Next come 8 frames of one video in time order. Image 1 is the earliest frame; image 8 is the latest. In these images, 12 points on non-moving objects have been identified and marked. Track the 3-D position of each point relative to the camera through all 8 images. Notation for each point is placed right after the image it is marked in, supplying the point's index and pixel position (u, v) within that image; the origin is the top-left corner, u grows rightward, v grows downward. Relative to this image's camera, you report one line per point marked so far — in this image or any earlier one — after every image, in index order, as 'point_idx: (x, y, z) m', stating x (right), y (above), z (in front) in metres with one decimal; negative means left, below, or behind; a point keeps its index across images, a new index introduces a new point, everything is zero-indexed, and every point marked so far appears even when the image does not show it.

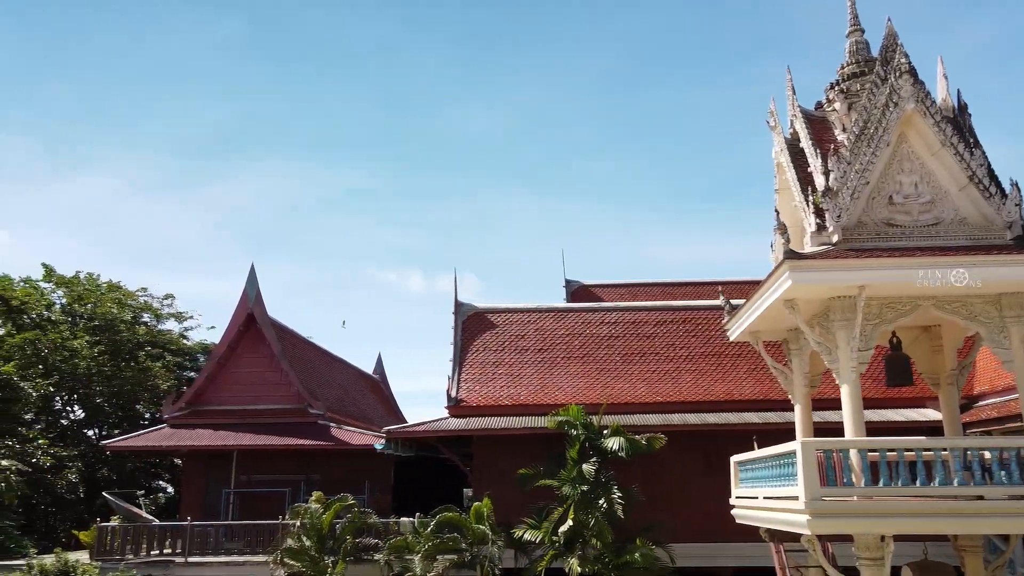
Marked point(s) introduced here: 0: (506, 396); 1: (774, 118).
0: (-0.1, -1.8, +13.1) m
1: (+3.0, +2.0, +9.2) m
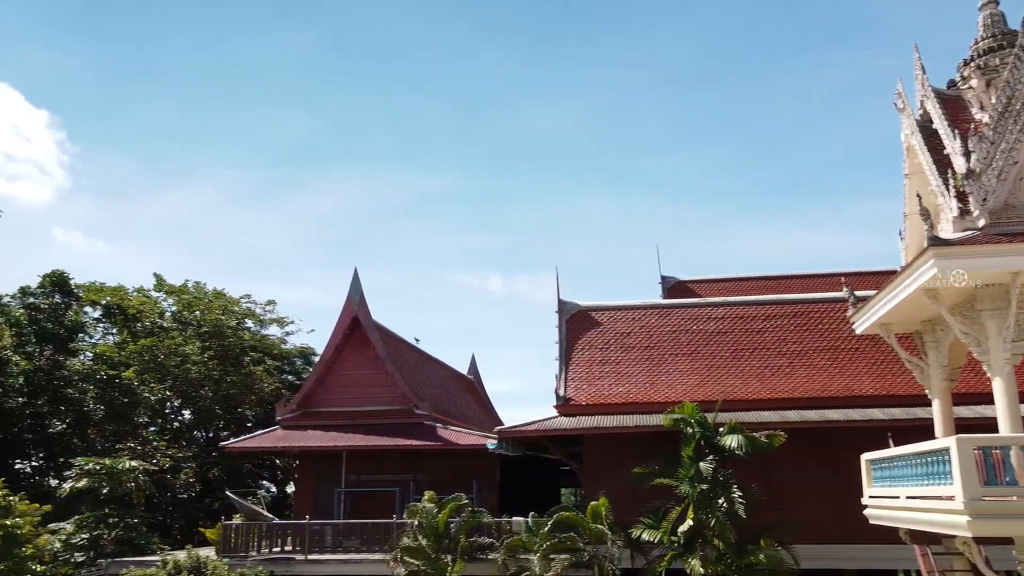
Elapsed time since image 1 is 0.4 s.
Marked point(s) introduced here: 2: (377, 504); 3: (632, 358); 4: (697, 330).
0: (+1.7, -1.7, +13.0) m
1: (+4.3, +2.1, +8.7) m
2: (-2.7, -4.3, +15.9) m
3: (+2.0, -1.2, +13.7) m
4: (+3.2, -0.7, +13.9) m
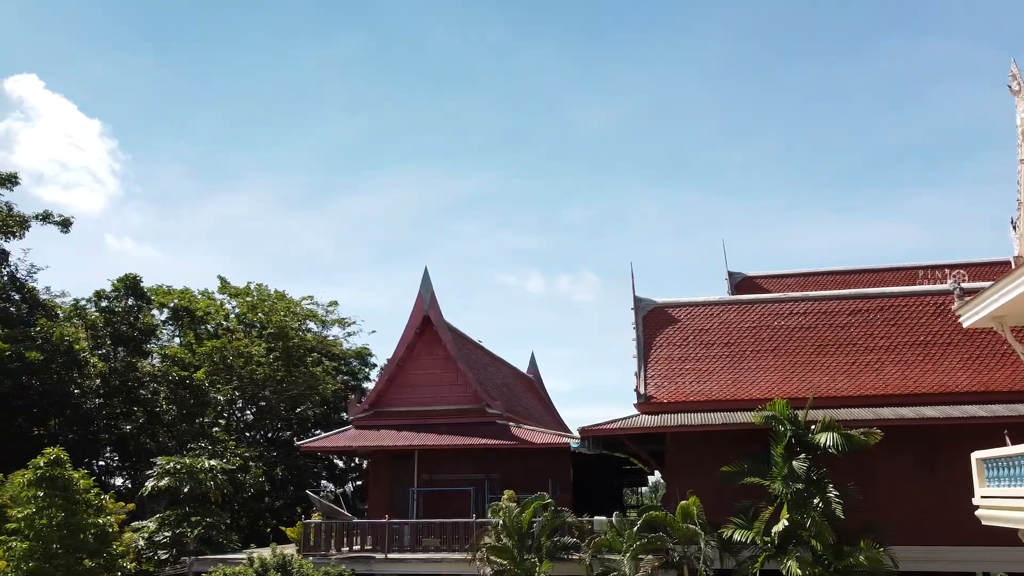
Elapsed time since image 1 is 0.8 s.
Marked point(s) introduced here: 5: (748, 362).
0: (+2.9, -1.6, +12.7) m
1: (+5.3, +2.2, +8.4) m
2: (-1.2, -4.3, +15.9) m
3: (+3.3, -1.1, +13.4) m
4: (+4.5, -0.6, +13.6) m
5: (+3.9, -1.2, +13.1) m
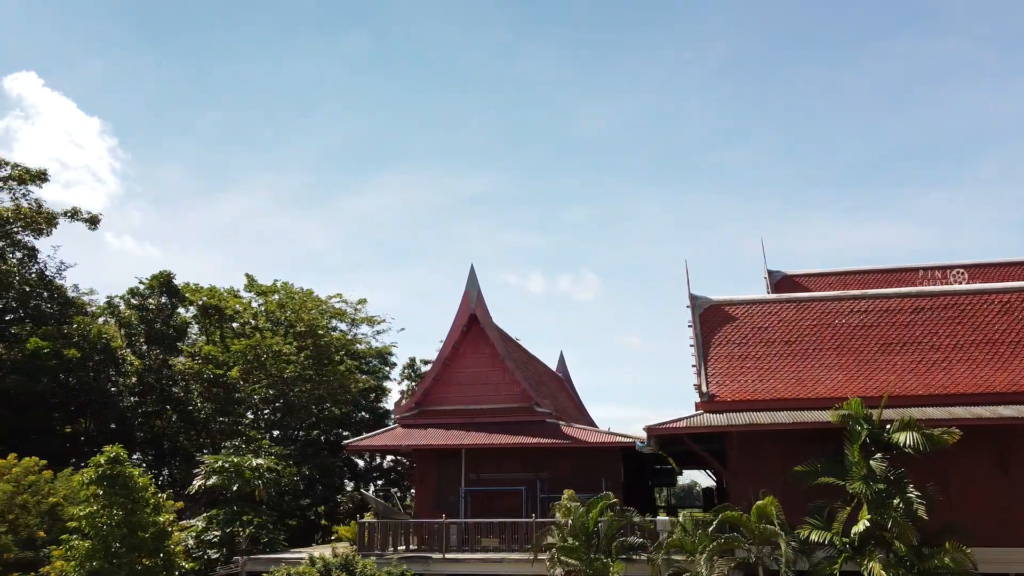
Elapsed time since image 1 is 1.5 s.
0: (+3.9, -1.6, +12.6) m
1: (+6.3, +2.2, +8.2) m
2: (-0.2, -4.2, +15.7) m
3: (+4.3, -1.1, +13.2) m
4: (+5.5, -0.6, +13.4) m
5: (+4.9, -1.2, +13.0) m
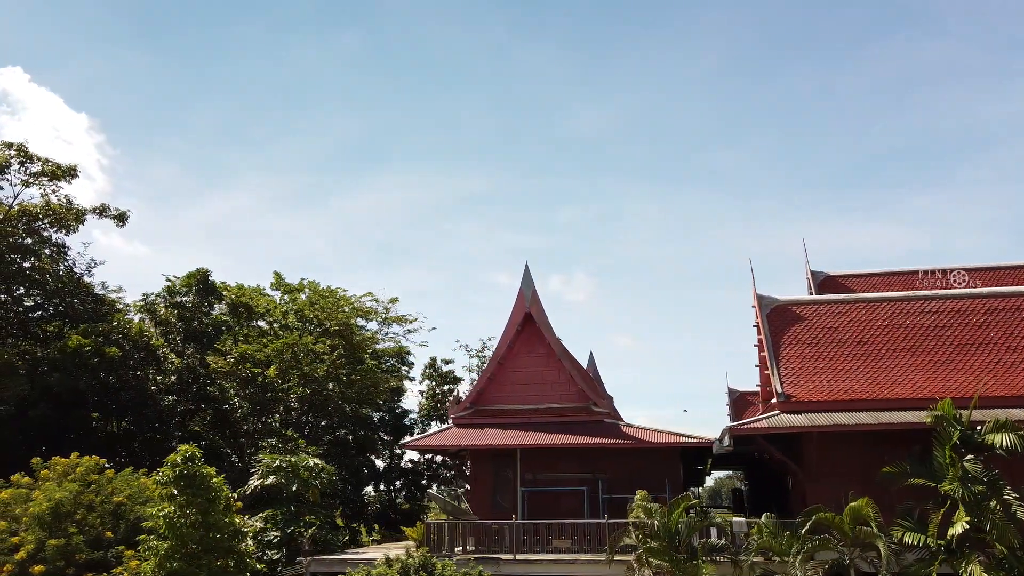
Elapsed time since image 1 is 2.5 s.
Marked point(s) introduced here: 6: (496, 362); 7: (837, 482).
0: (+5.1, -1.6, +12.5) m
1: (+7.5, +2.2, +8.1) m
2: (+0.9, -4.2, +15.6) m
3: (+5.5, -1.1, +13.1) m
4: (+6.7, -0.6, +13.4) m
5: (+6.0, -1.2, +12.9) m
6: (-0.3, -1.5, +16.5) m
7: (+4.8, -2.9, +11.8) m
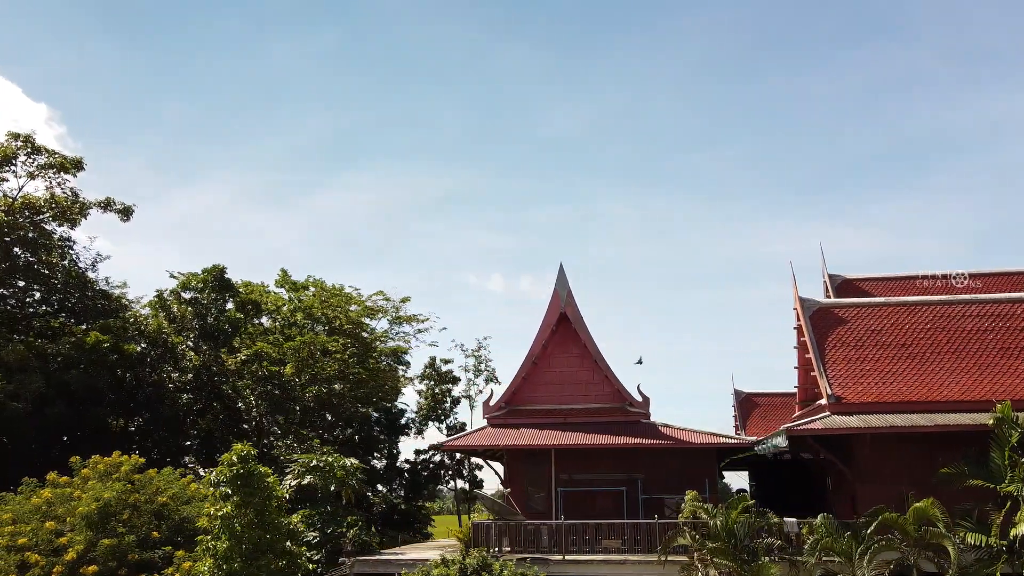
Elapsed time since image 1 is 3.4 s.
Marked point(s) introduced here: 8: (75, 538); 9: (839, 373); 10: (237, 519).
0: (+5.9, -1.7, +12.6) m
1: (+8.5, +2.1, +8.4) m
2: (+1.6, -4.2, +15.6) m
3: (+6.3, -1.1, +13.3) m
4: (+7.5, -0.7, +13.6) m
5: (+6.9, -1.2, +13.1) m
6: (+0.4, -1.5, +16.5) m
7: (+5.7, -2.9, +12.0) m
8: (-6.2, -3.5, +11.3) m
9: (+5.4, -1.4, +13.2) m
10: (-3.8, -3.2, +11.2) m
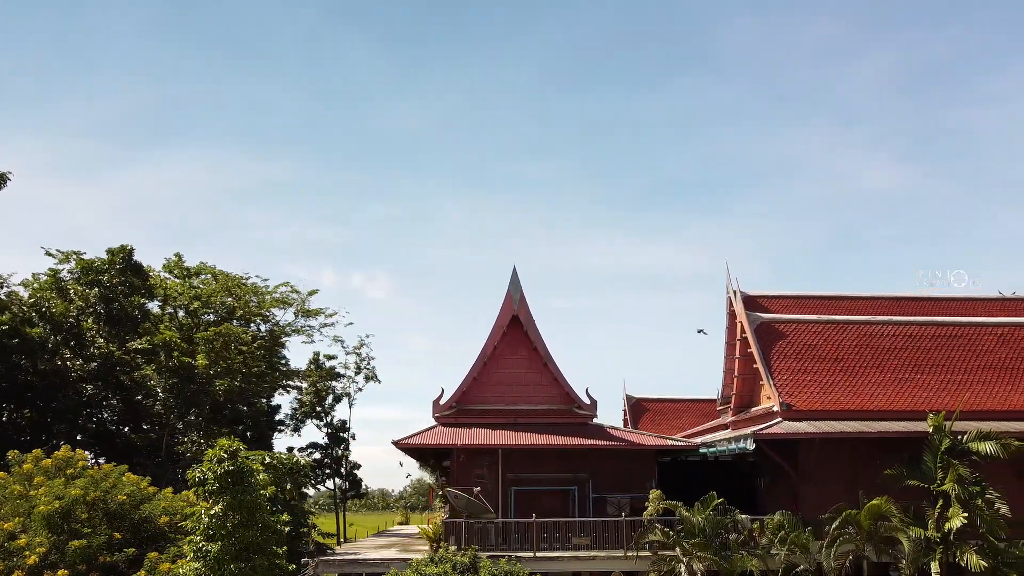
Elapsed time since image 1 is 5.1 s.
0: (+5.5, -2.0, +14.0) m
1: (+9.2, +1.6, +10.4) m
2: (+0.6, -4.3, +16.0) m
3: (+5.8, -1.5, +14.8) m
4: (+6.9, -1.1, +15.3) m
5: (+6.4, -1.6, +14.7) m
6: (-0.7, -1.5, +16.7) m
7: (+5.3, -3.3, +13.3) m
8: (-6.1, -3.3, +10.3) m
9: (+4.9, -1.7, +14.5) m
10: (-3.8, -3.1, +10.6) m
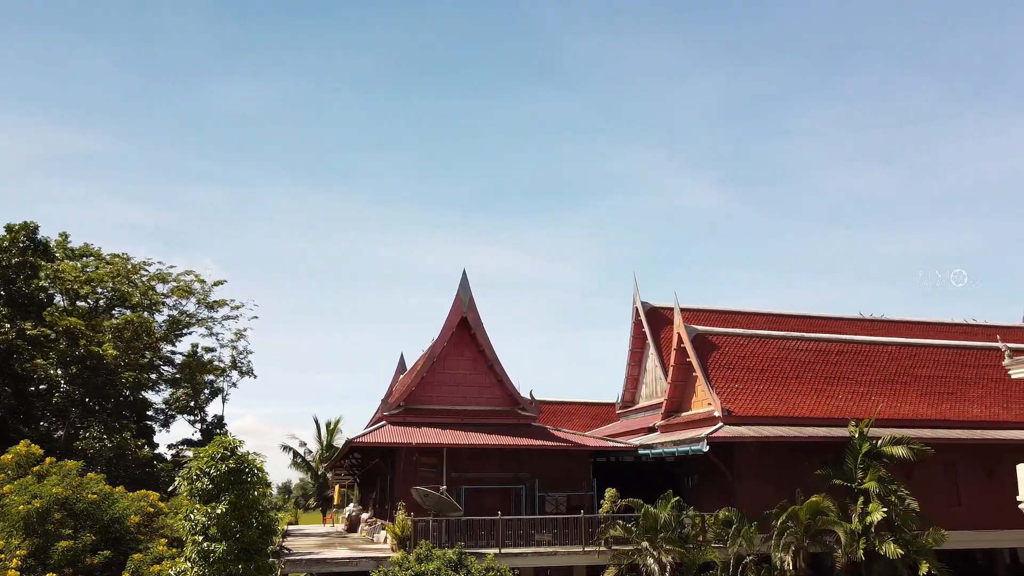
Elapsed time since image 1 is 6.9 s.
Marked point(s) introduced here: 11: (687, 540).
0: (+4.8, -2.3, +15.5) m
1: (+9.2, +1.1, +12.7) m
2: (-0.6, -4.4, +16.5) m
3: (+4.9, -1.8, +16.3) m
4: (+5.9, -1.5, +17.0) m
5: (+5.5, -2.0, +16.3) m
6: (-1.8, -1.6, +16.8) m
7: (+4.7, -3.6, +14.8) m
8: (-5.9, -3.0, +9.5) m
9: (+4.1, -2.0, +15.8) m
10: (-3.7, -3.0, +10.3) m
11: (+2.8, -4.2, +13.4) m
